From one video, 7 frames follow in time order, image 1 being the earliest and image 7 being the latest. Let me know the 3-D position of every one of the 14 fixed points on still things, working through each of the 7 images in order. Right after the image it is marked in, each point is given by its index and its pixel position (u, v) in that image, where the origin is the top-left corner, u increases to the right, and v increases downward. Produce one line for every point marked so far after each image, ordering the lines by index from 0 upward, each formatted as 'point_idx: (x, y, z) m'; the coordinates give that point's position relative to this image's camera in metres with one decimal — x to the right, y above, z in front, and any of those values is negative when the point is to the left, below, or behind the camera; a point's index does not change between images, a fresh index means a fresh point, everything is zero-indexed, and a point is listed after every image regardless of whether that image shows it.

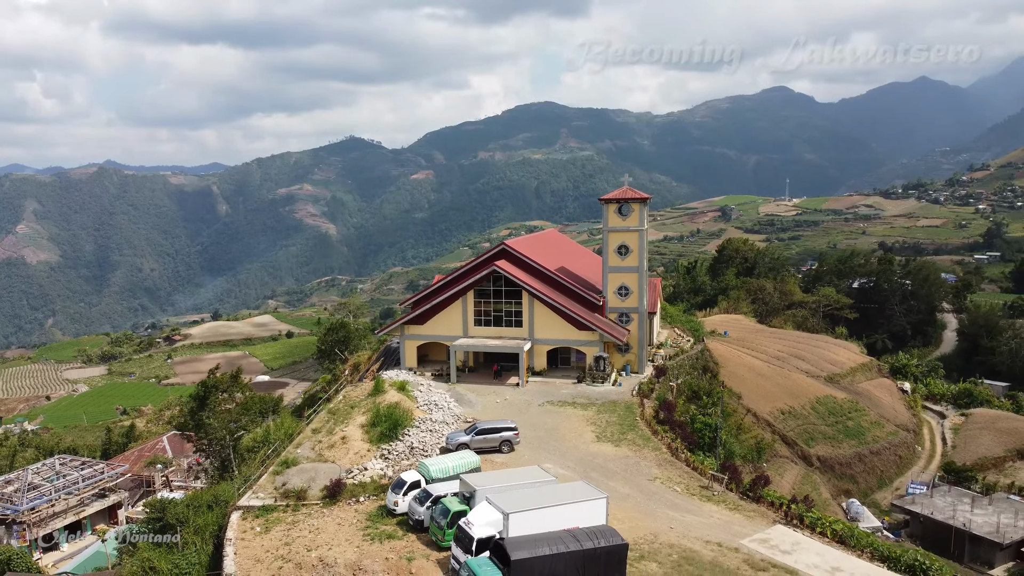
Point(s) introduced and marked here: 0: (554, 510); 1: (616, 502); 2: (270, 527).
0: (+0.7, -3.8, +14.1) m
1: (+2.2, -4.7, +17.6) m
2: (-4.9, -4.8, +16.3) m
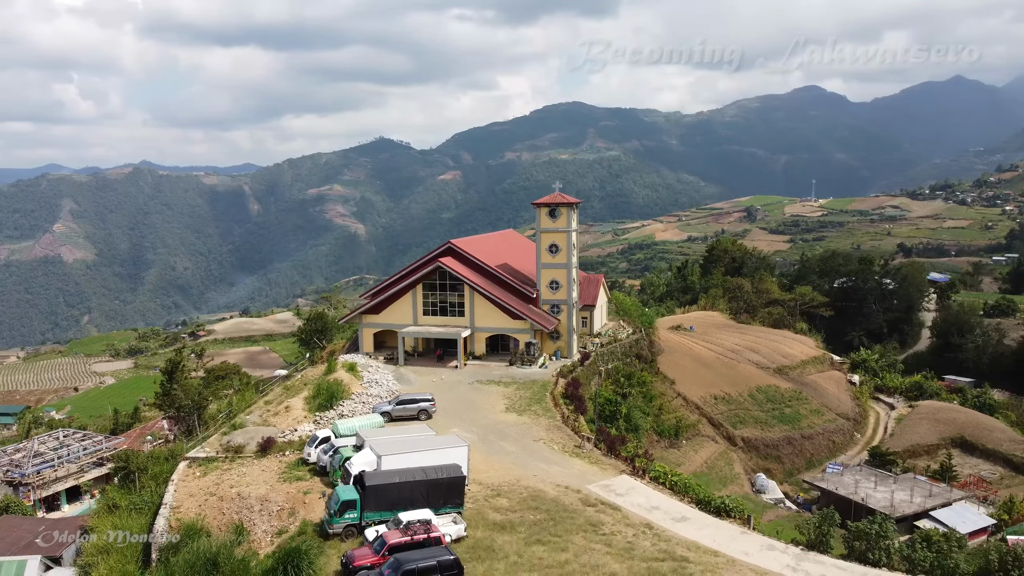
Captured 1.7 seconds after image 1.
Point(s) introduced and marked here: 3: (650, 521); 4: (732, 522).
0: (-2.0, -3.6, +17.5) m
1: (-0.4, -4.4, +20.9) m
2: (-7.6, -4.5, +19.9) m
3: (+2.9, -5.0, +17.1) m
4: (+4.7, -5.0, +17.3) m
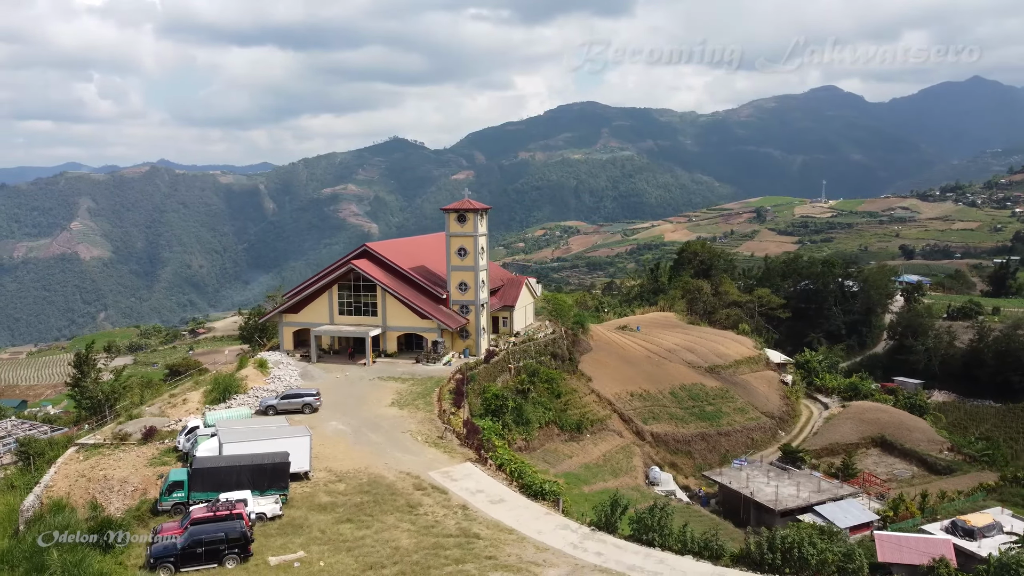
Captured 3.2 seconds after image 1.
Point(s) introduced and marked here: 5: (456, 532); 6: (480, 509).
0: (-6.0, -3.6, +19.3) m
1: (-4.3, -4.5, +22.7) m
2: (-11.5, -4.5, +21.7) m
3: (-1.1, -5.0, +18.8) m
4: (+0.7, -5.1, +18.9) m
5: (-1.2, -5.2, +17.0) m
6: (-0.8, -5.1, +18.5) m
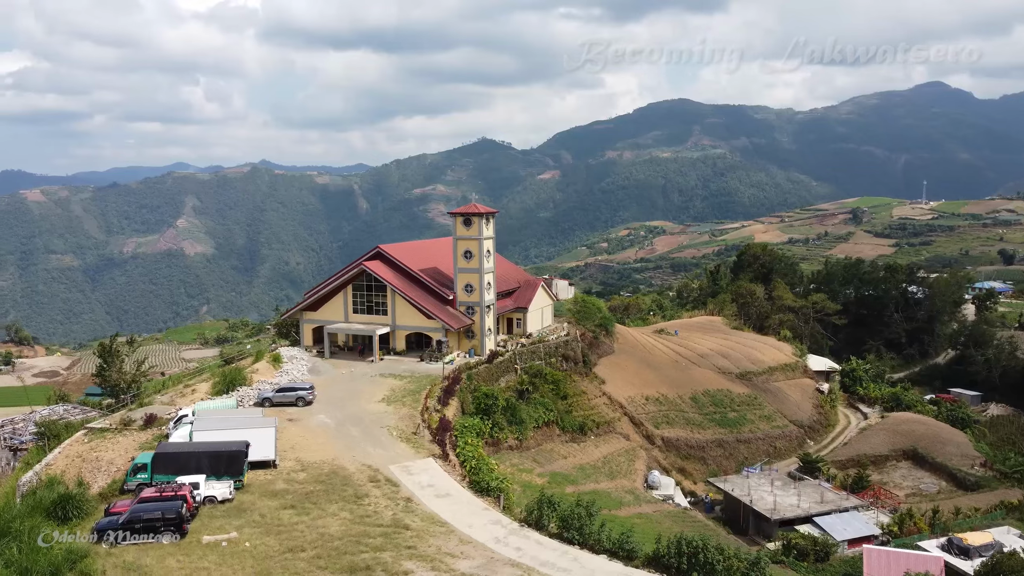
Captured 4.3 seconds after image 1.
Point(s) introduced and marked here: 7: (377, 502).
0: (-7.3, -3.6, +20.7) m
1: (-5.2, -4.5, +23.9) m
2: (-12.5, -4.4, +23.8) m
3: (-2.4, -5.1, +19.7) m
4: (-0.6, -5.2, +19.7) m
5: (-2.8, -5.3, +18.0) m
6: (-2.2, -5.2, +19.4) m
7: (-3.2, -5.1, +19.2) m
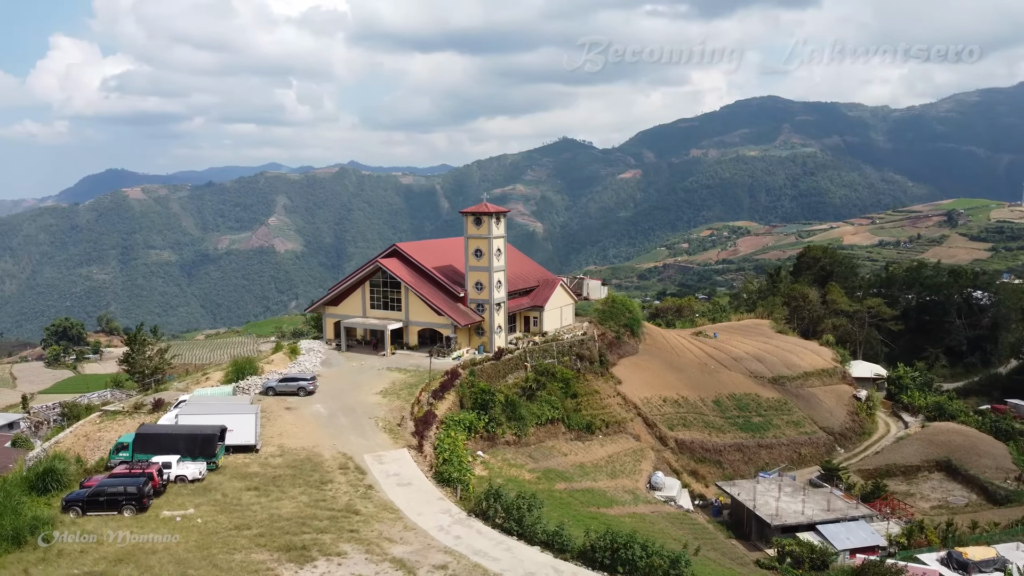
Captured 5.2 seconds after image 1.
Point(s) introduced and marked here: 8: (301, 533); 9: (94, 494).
0: (-8.2, -3.5, +22.0) m
1: (-5.8, -4.4, +25.0) m
2: (-13.1, -4.2, +25.6) m
3: (-3.5, -5.0, +20.6) m
4: (-1.7, -5.2, +20.3) m
5: (-4.0, -5.2, +18.9) m
6: (-3.3, -5.1, +20.2) m
7: (-4.3, -5.0, +20.1) m
8: (-4.5, -5.3, +17.2) m
9: (-9.1, -4.5, +17.4) m
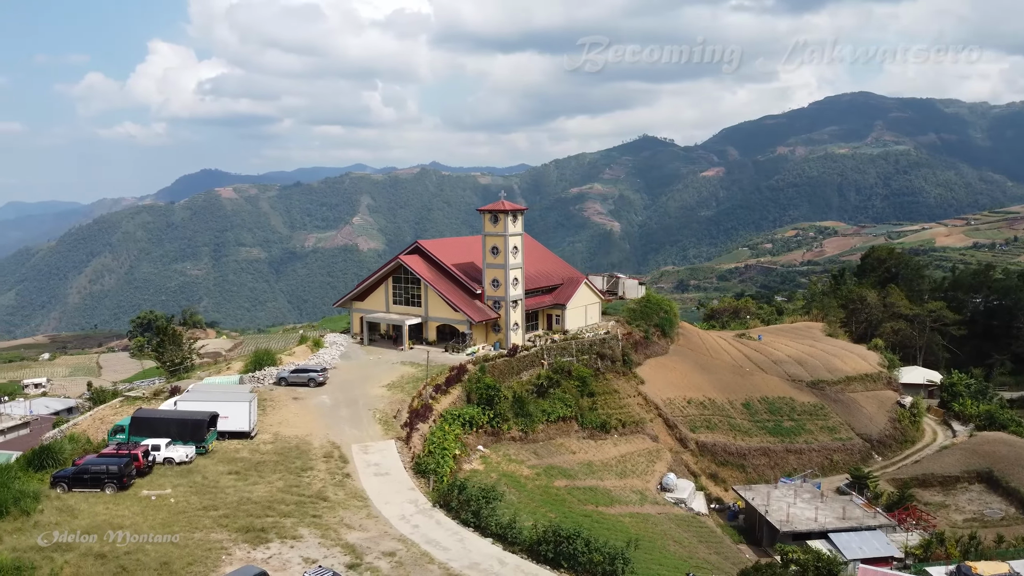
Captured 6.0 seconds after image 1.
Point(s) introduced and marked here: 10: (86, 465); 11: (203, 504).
0: (-8.7, -3.3, +23.1) m
1: (-6.0, -4.2, +25.8) m
2: (-13.2, -3.9, +27.1) m
3: (-4.2, -4.9, +21.2) m
4: (-2.4, -5.0, +20.8) m
5: (-4.9, -5.0, +19.5) m
6: (-4.0, -4.9, +20.8) m
7: (-5.0, -4.8, +20.8) m
8: (-5.5, -5.1, +18.0) m
9: (-10.1, -4.3, +18.6) m
10: (-9.9, -4.1, +18.7) m
11: (-7.0, -4.9, +18.3) m
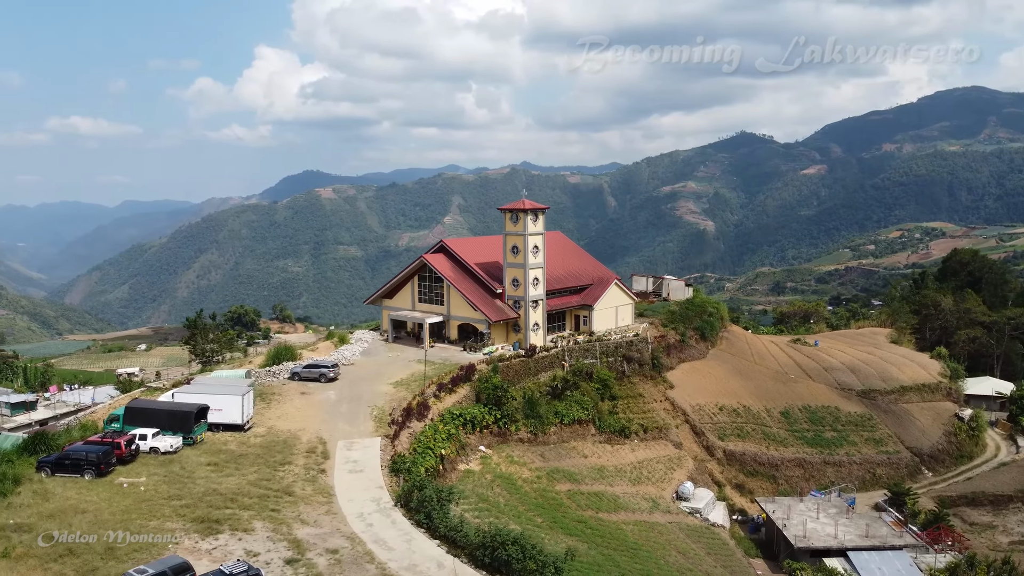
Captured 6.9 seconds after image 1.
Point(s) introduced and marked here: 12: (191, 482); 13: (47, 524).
0: (-9.1, -3.2, +23.9) m
1: (-6.2, -4.1, +26.3) m
2: (-13.2, -3.8, +28.4) m
3: (-4.9, -4.8, +21.4) m
4: (-3.2, -5.0, +20.8) m
5: (-5.7, -4.9, +19.9) m
6: (-4.7, -4.9, +21.1) m
7: (-5.8, -4.8, +21.1) m
8: (-6.6, -5.0, +18.4) m
9: (-11.0, -4.1, +19.6) m
10: (-10.9, -4.0, +19.7) m
11: (-8.0, -4.8, +18.9) m
12: (-7.8, -4.7, +19.7) m
13: (-9.8, -5.0, +17.0) m
